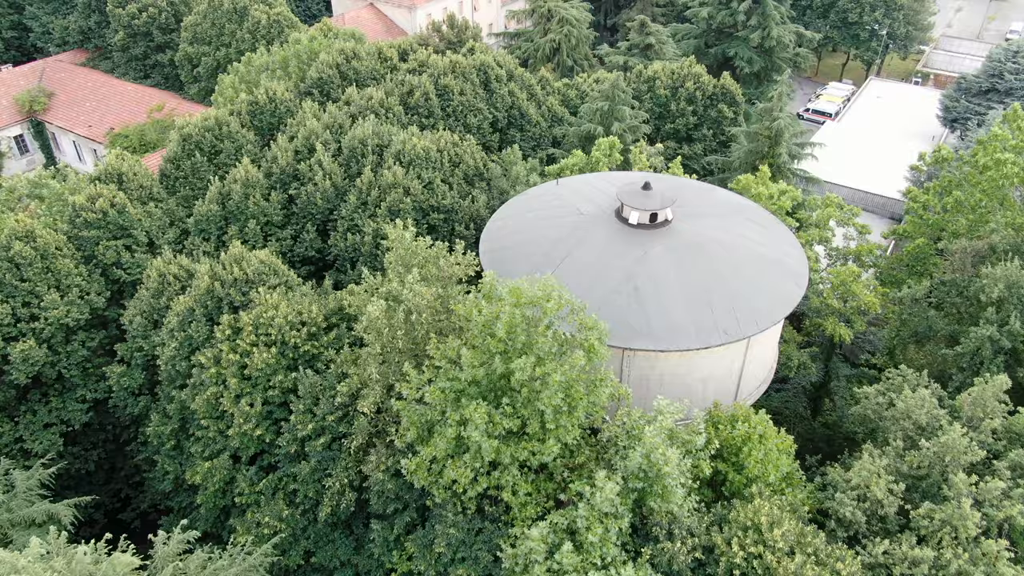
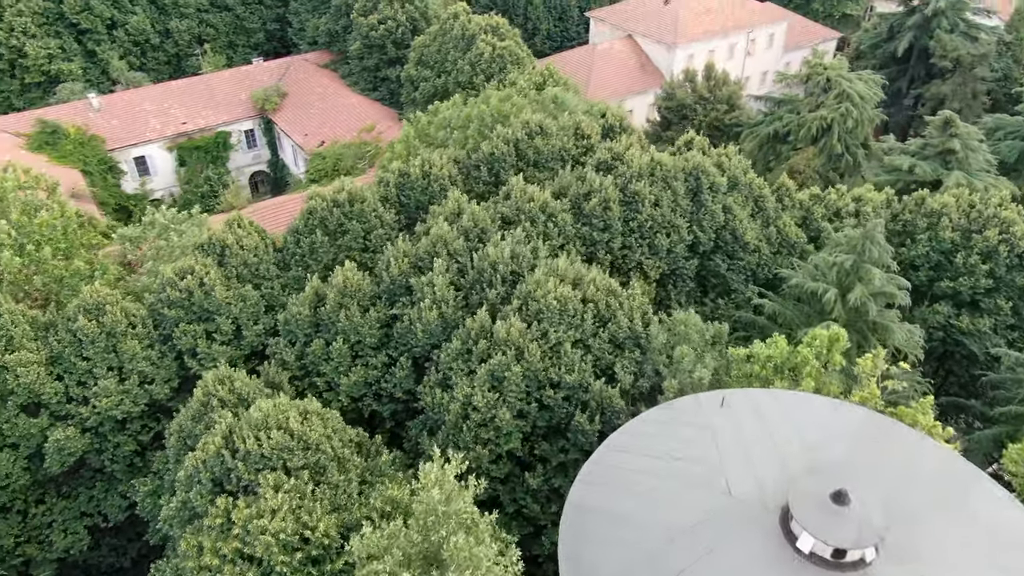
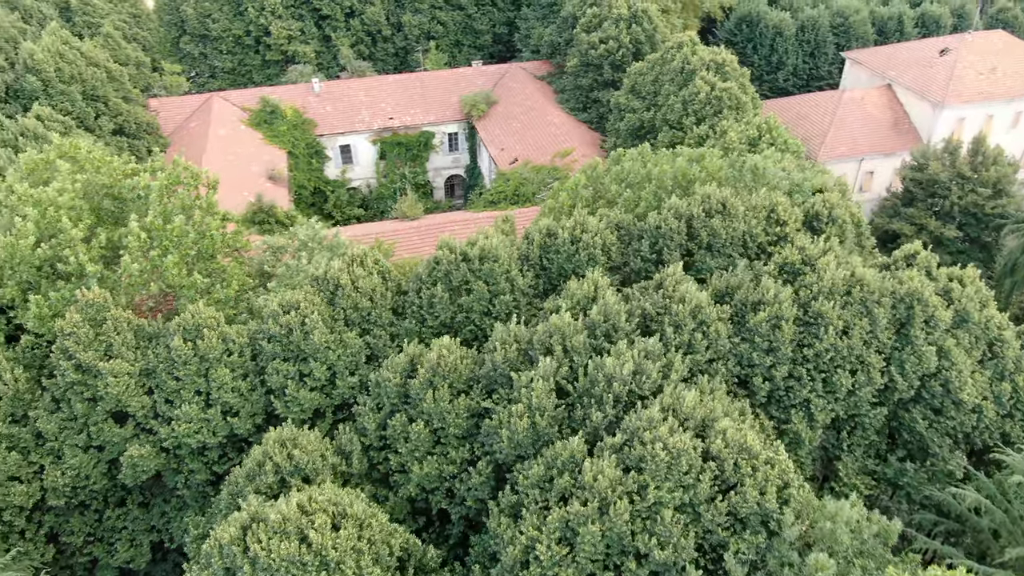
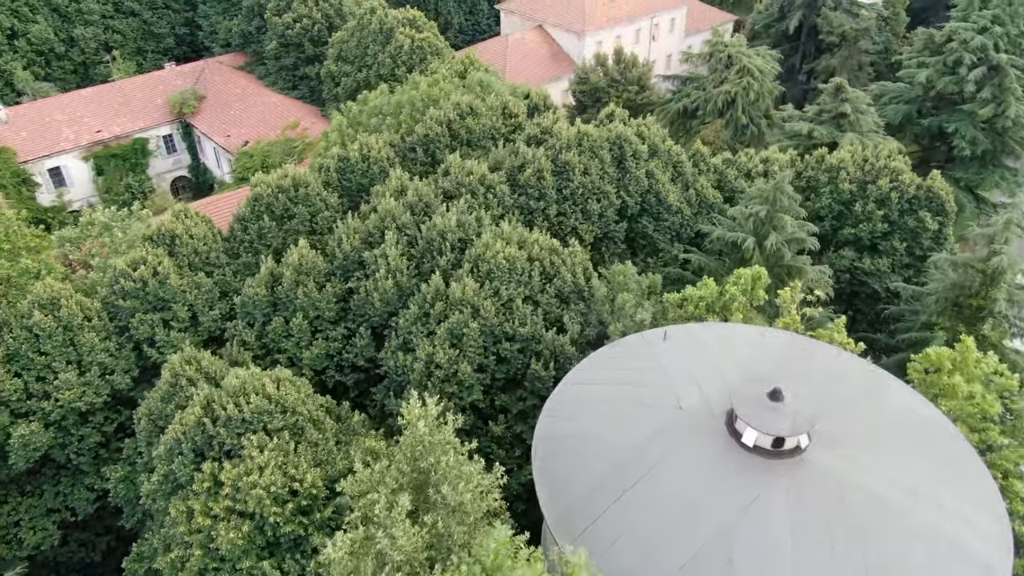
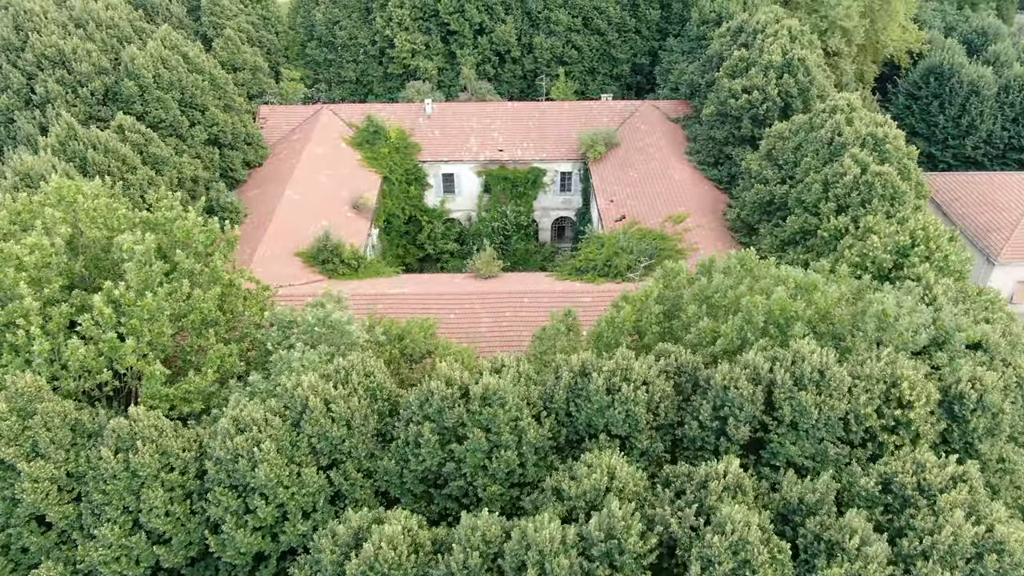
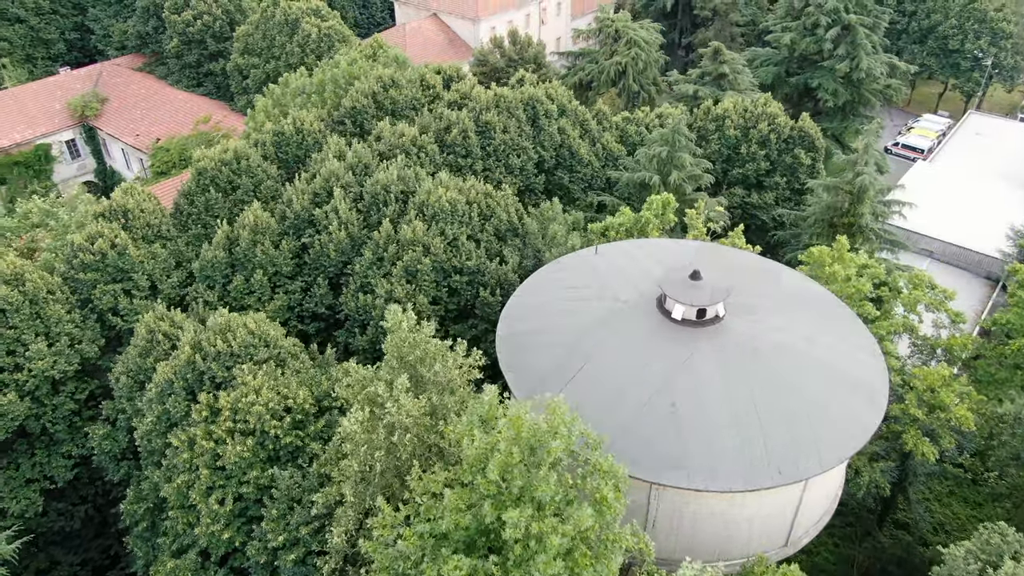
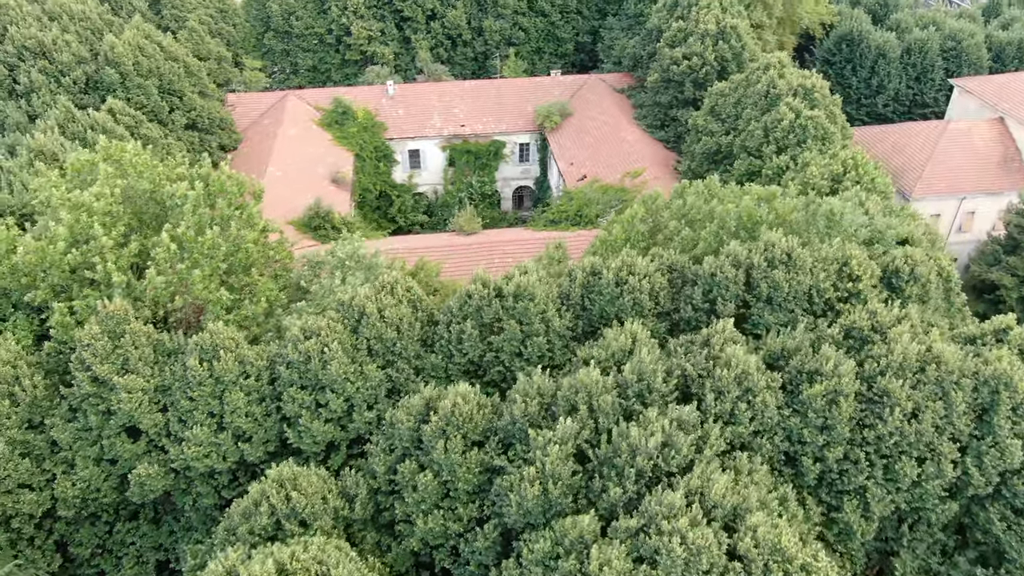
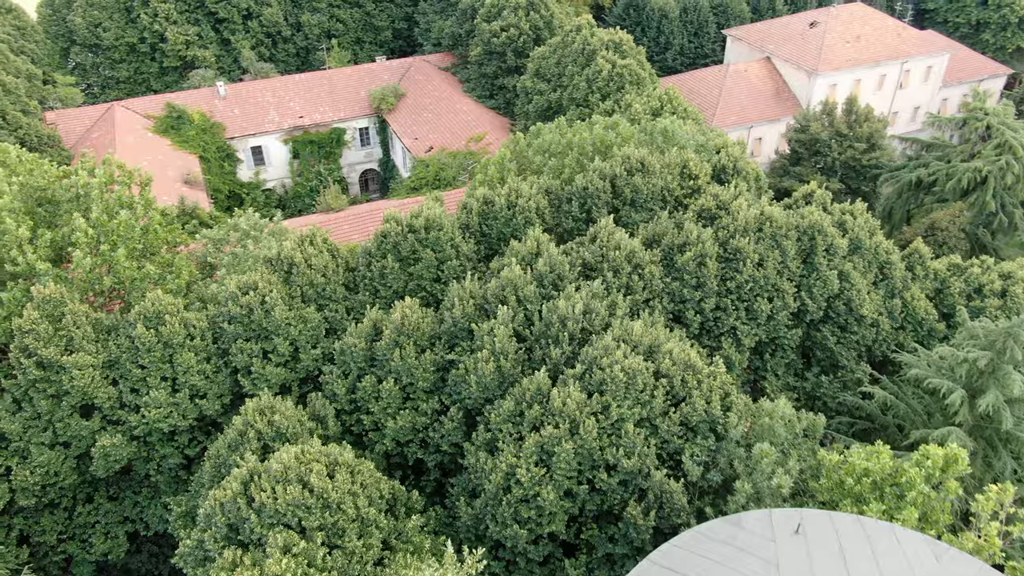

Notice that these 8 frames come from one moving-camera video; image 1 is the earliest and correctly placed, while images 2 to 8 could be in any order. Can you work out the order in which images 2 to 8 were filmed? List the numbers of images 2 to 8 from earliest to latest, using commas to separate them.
6, 4, 2, 8, 3, 7, 5
